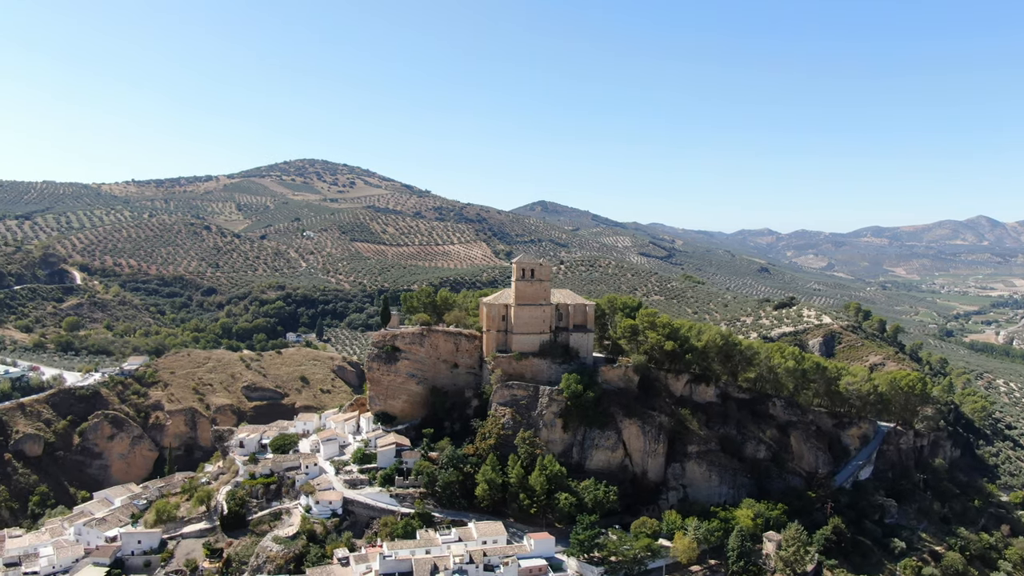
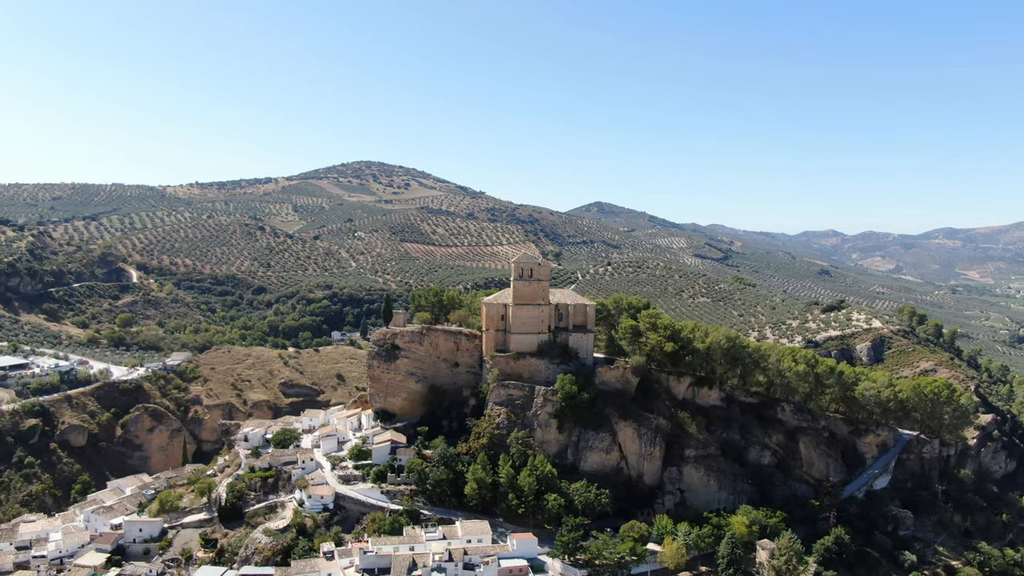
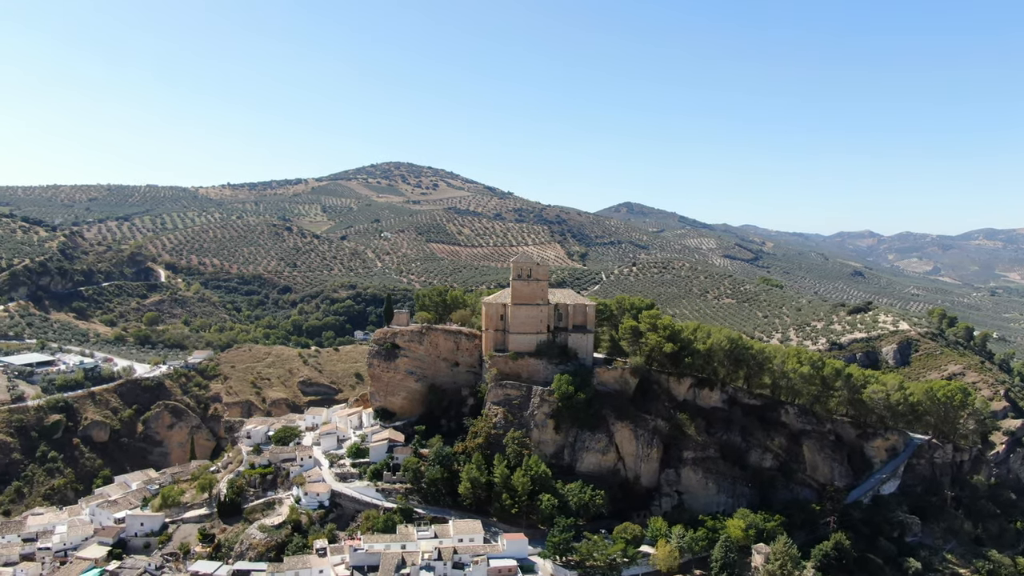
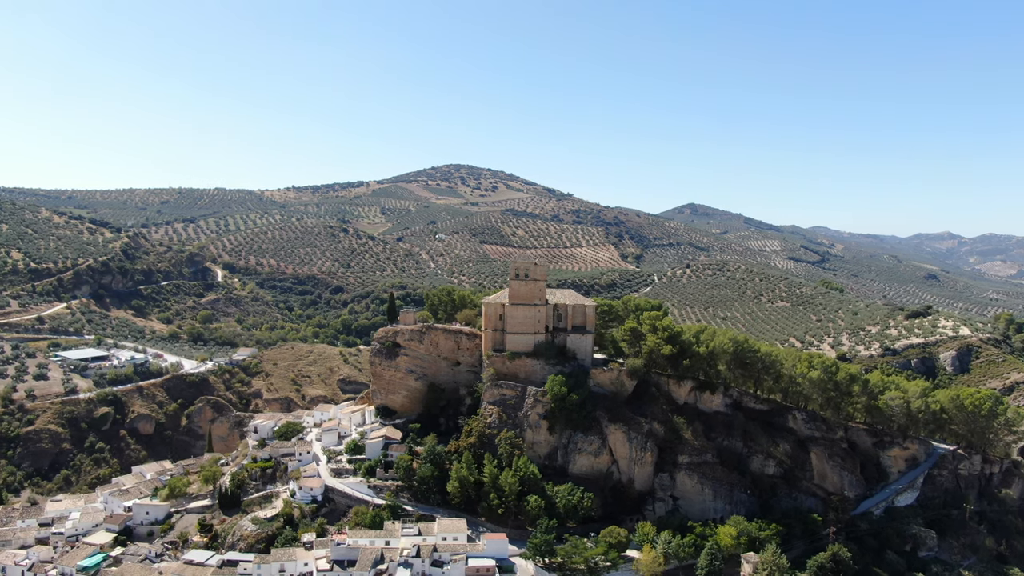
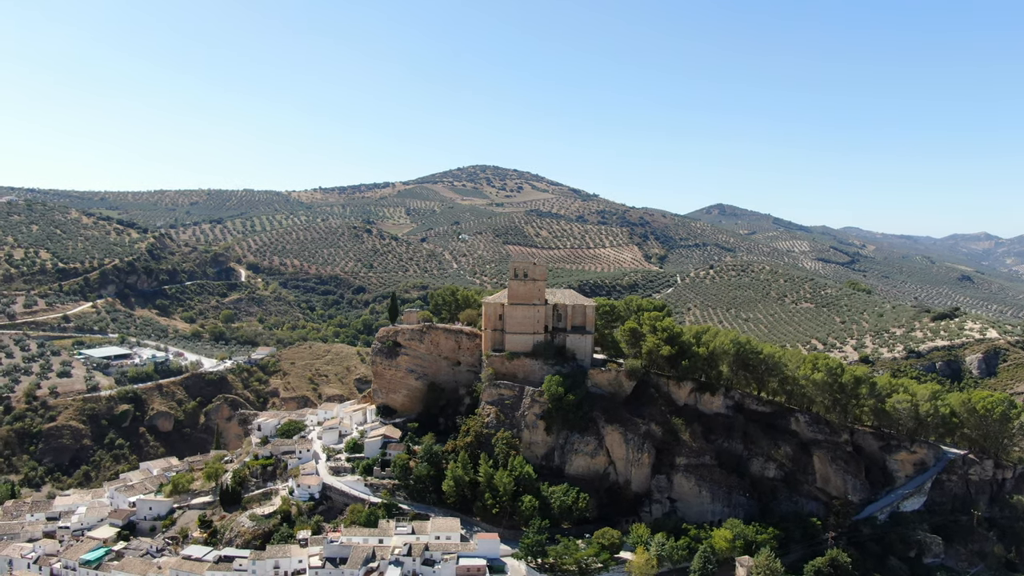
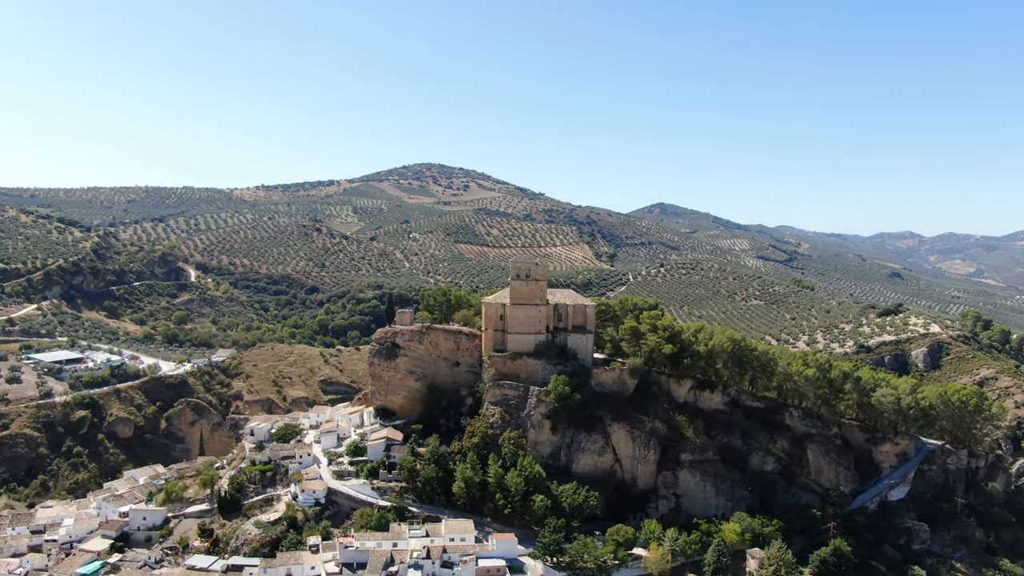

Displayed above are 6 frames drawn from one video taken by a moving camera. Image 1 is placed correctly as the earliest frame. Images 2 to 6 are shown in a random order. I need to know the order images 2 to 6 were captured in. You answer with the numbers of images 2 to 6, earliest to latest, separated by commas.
2, 3, 6, 4, 5
